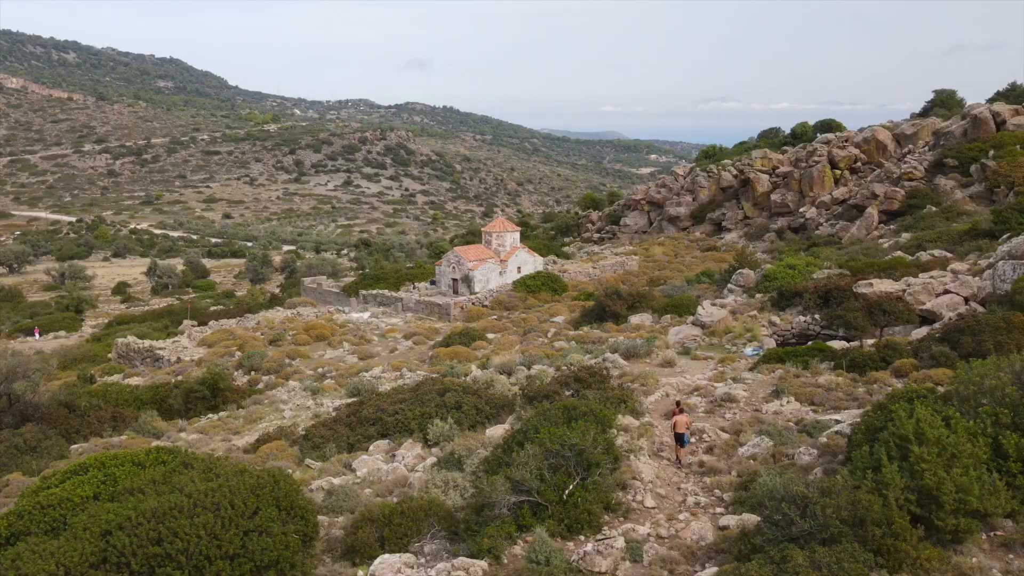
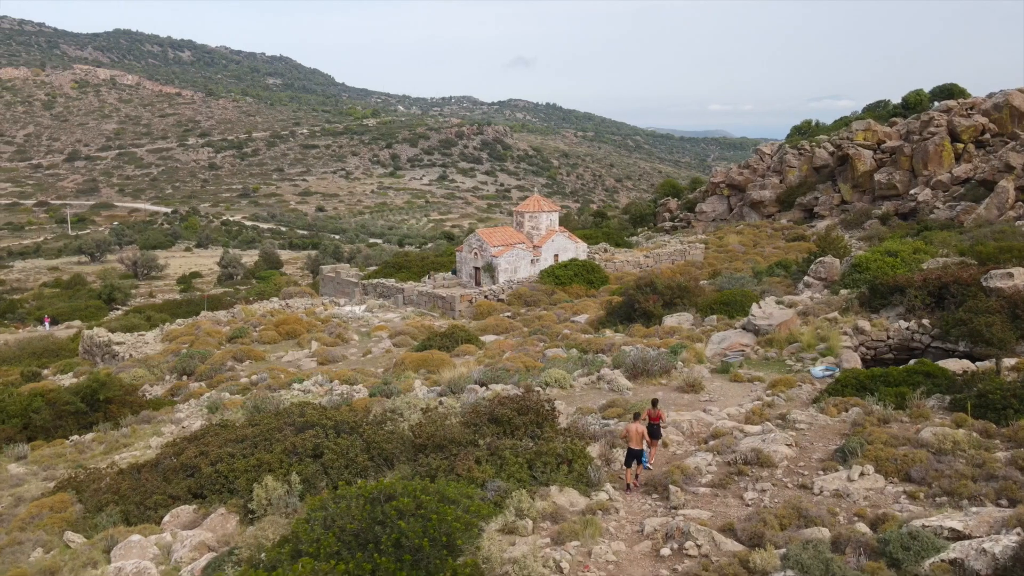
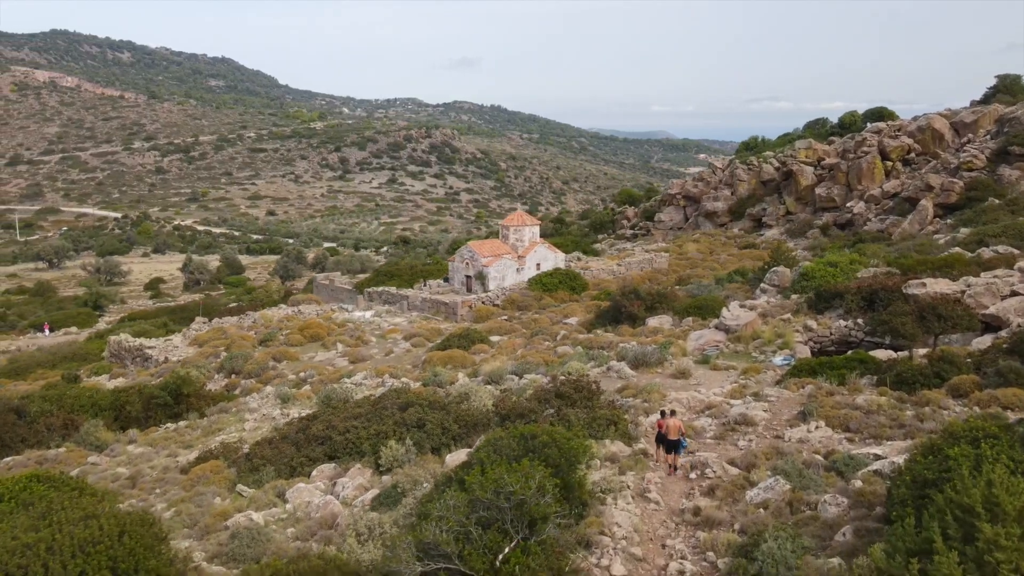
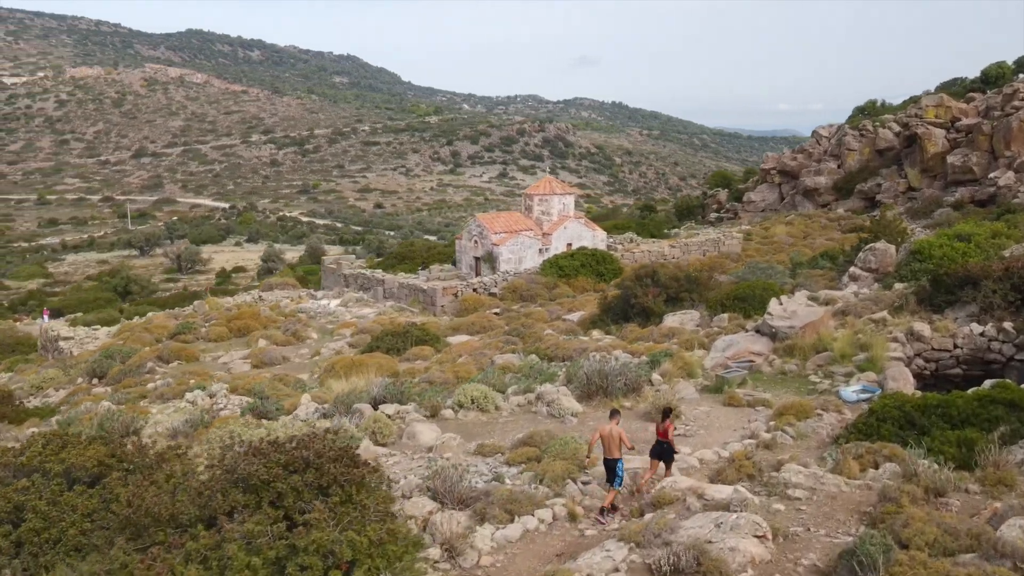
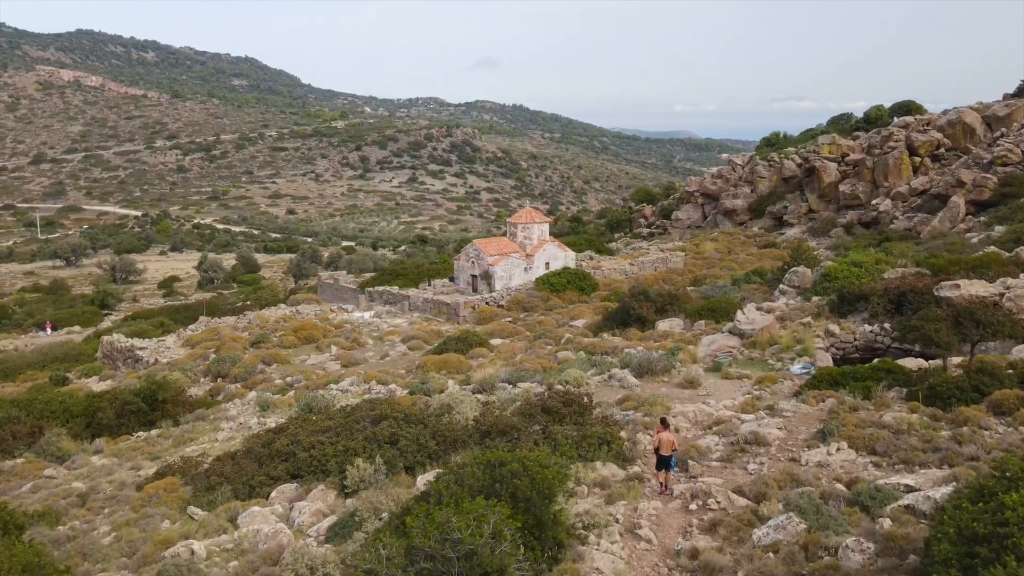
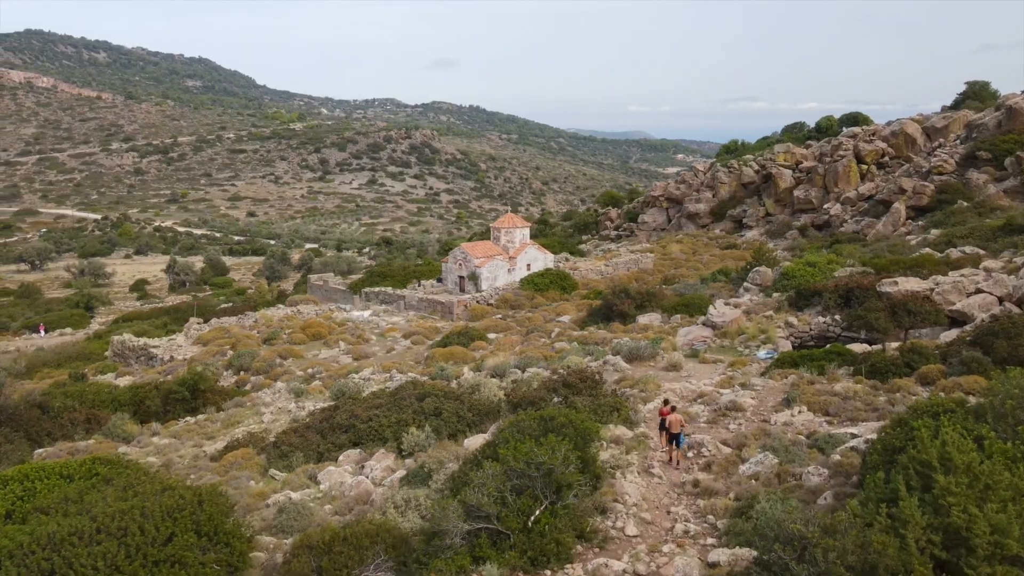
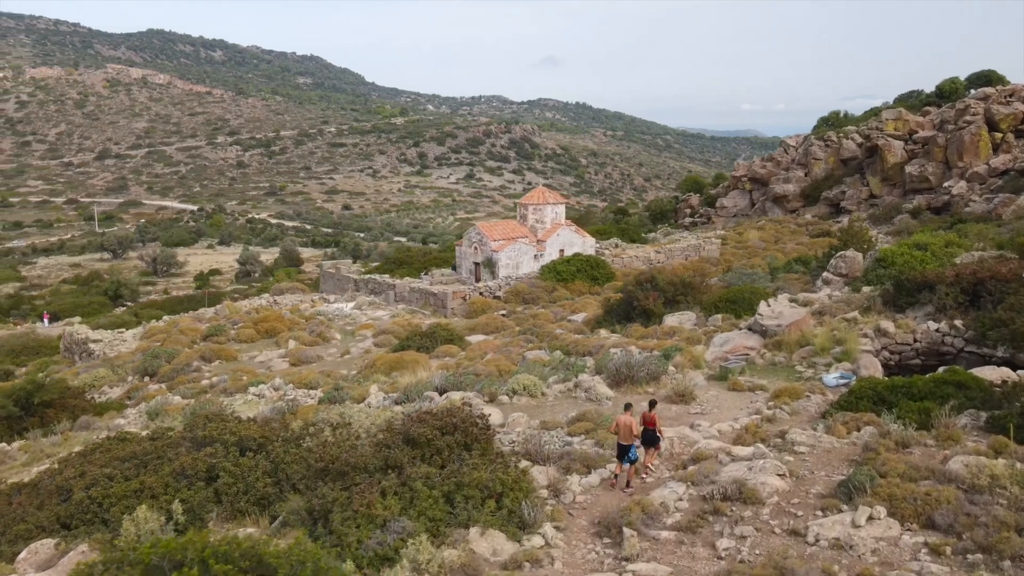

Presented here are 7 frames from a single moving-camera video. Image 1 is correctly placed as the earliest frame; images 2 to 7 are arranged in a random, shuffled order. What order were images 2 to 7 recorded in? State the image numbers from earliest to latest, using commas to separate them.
6, 3, 5, 2, 7, 4
